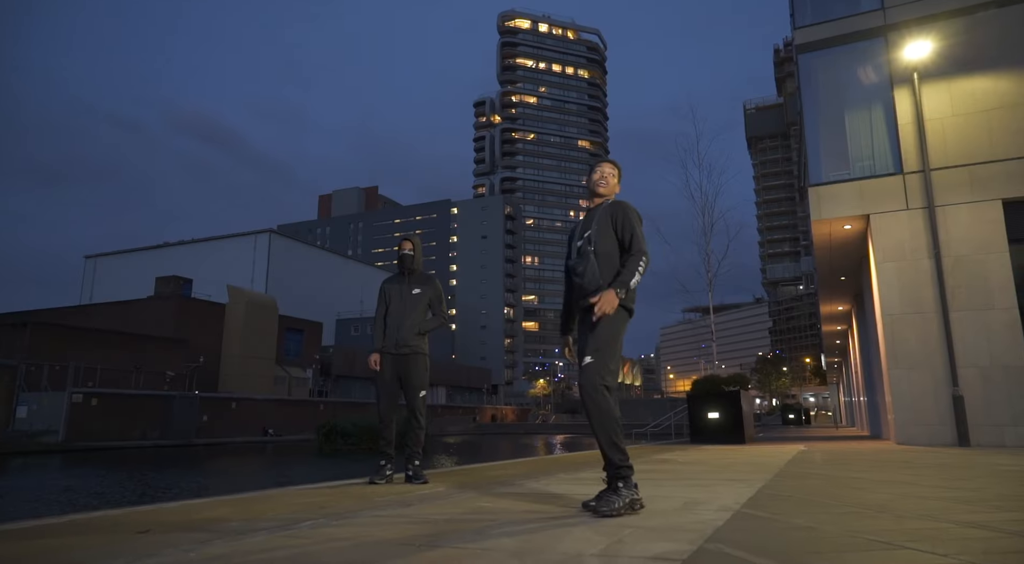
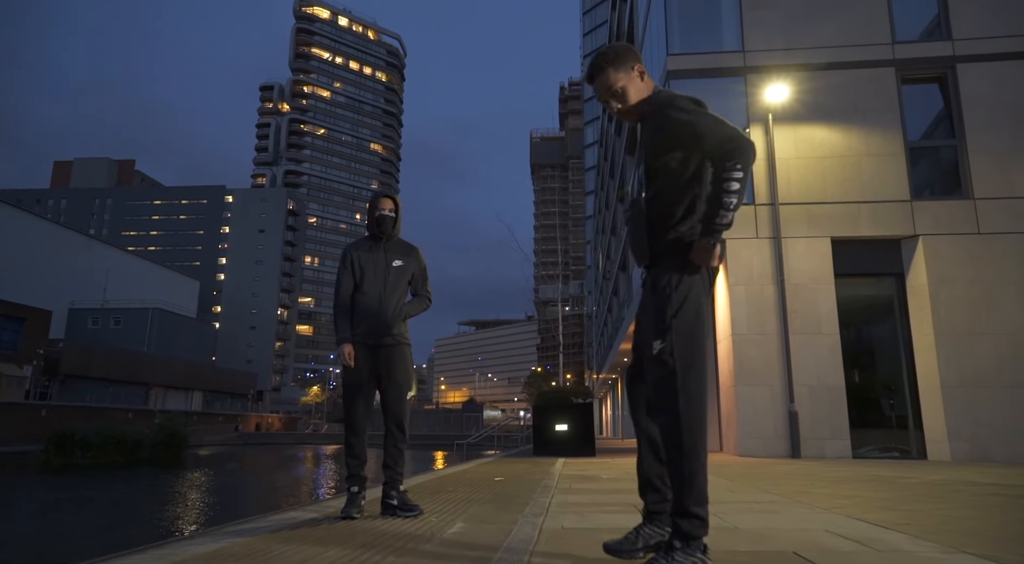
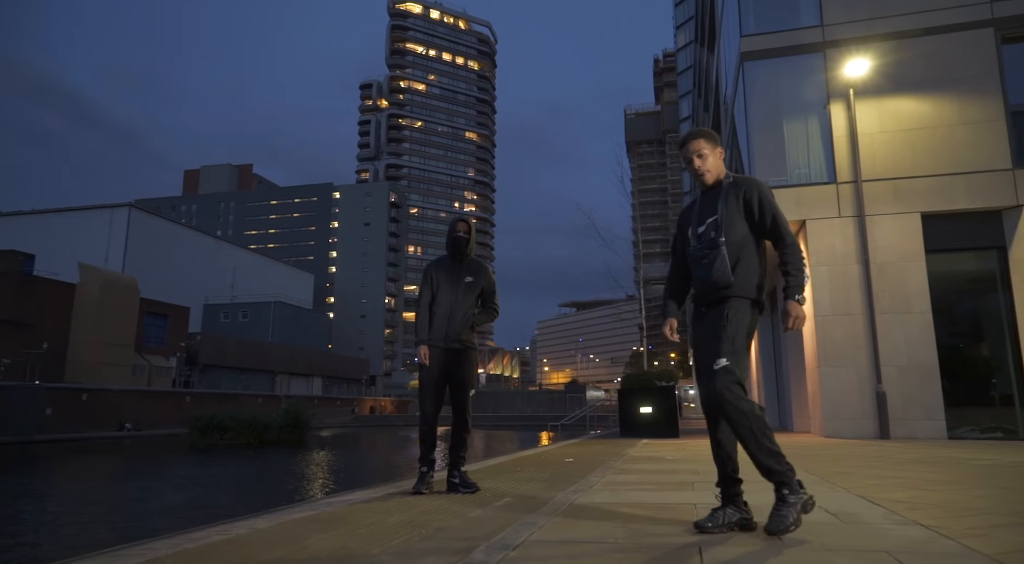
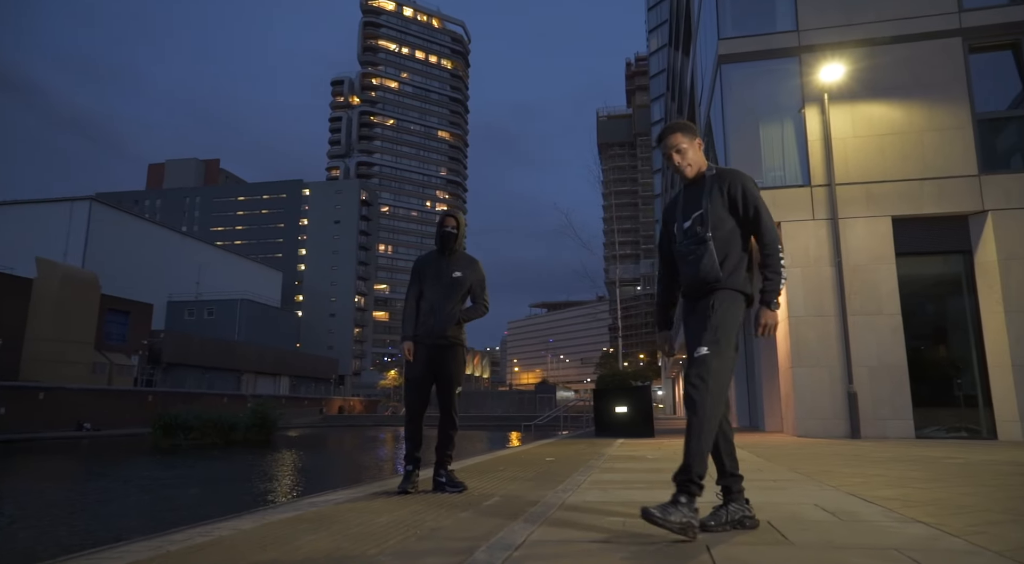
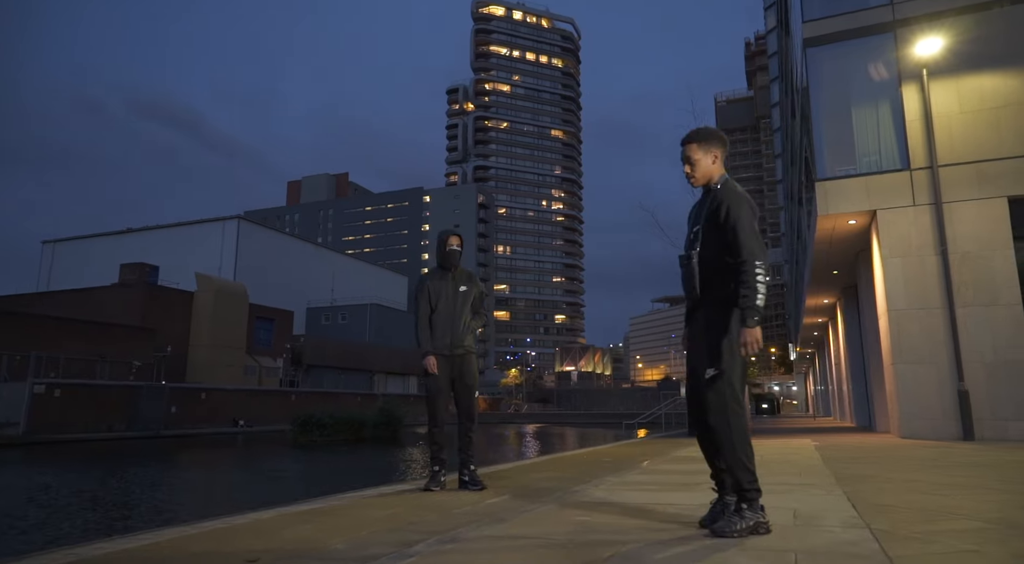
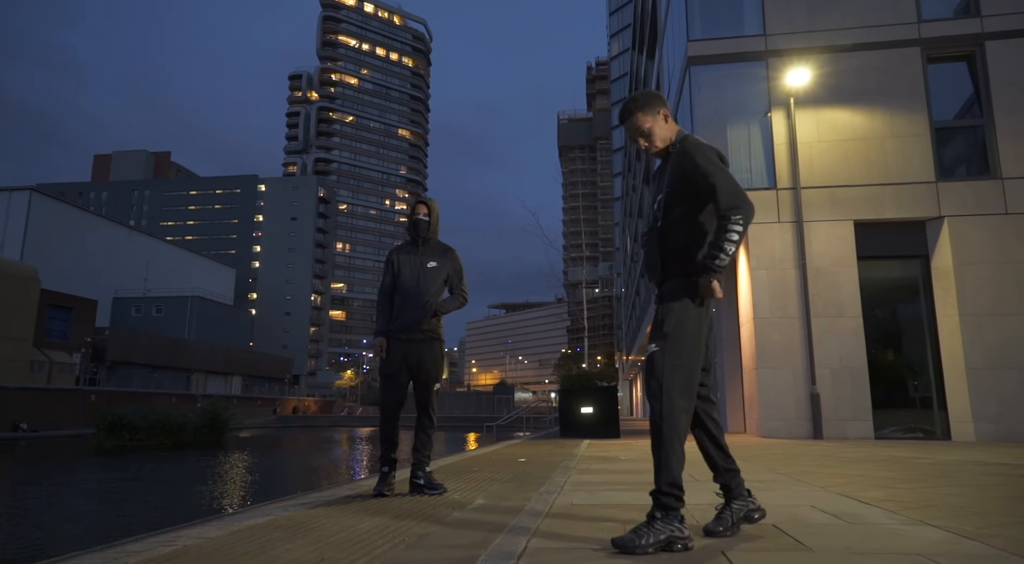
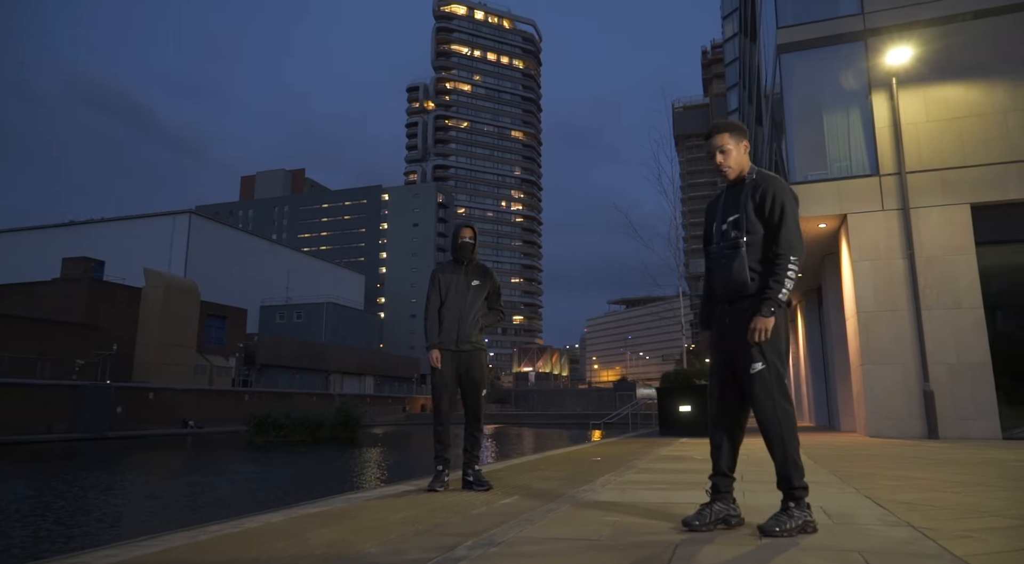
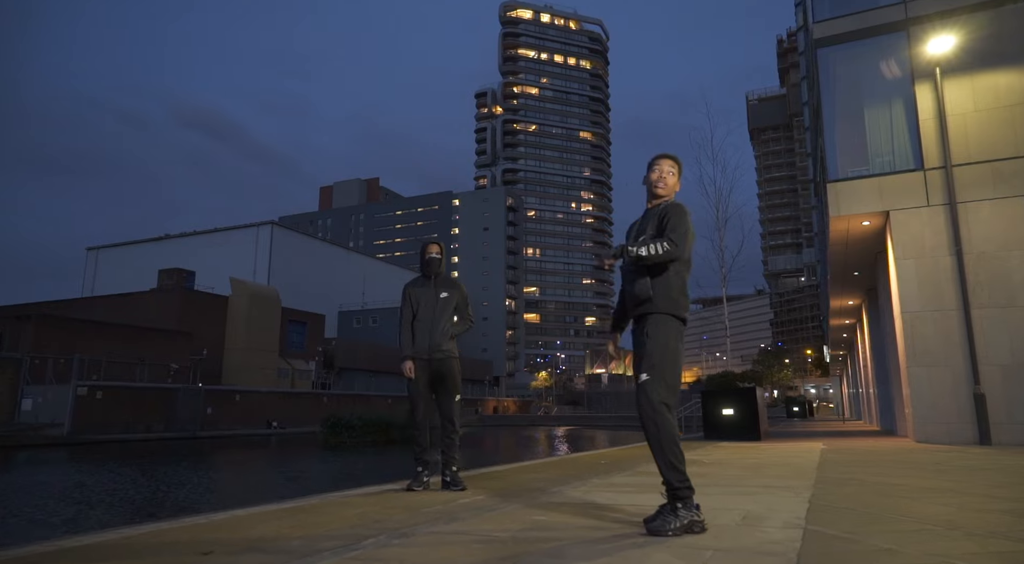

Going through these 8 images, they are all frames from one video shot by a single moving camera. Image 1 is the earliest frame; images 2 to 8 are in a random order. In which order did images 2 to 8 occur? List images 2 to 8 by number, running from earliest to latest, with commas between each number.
8, 5, 7, 3, 4, 6, 2
